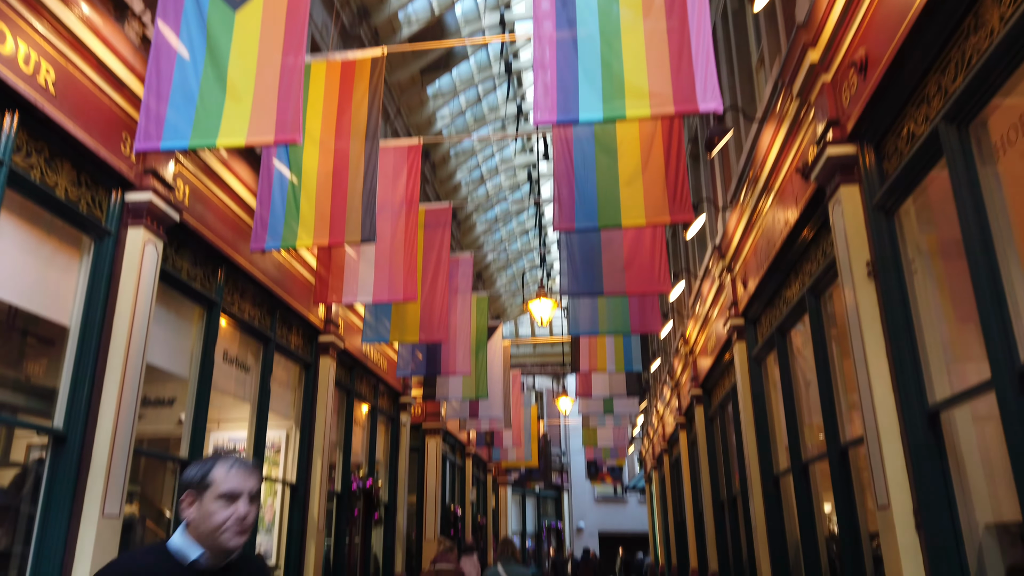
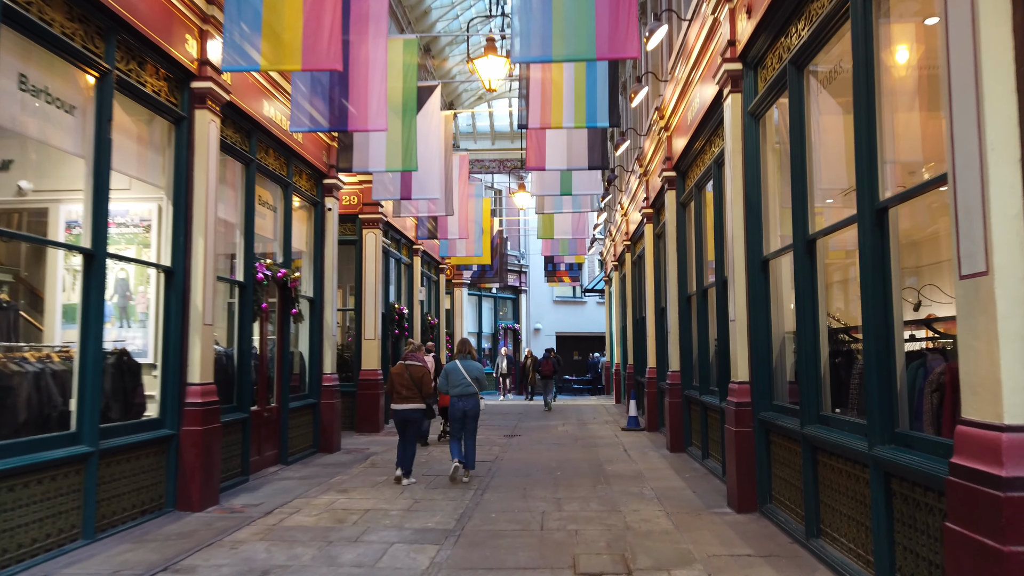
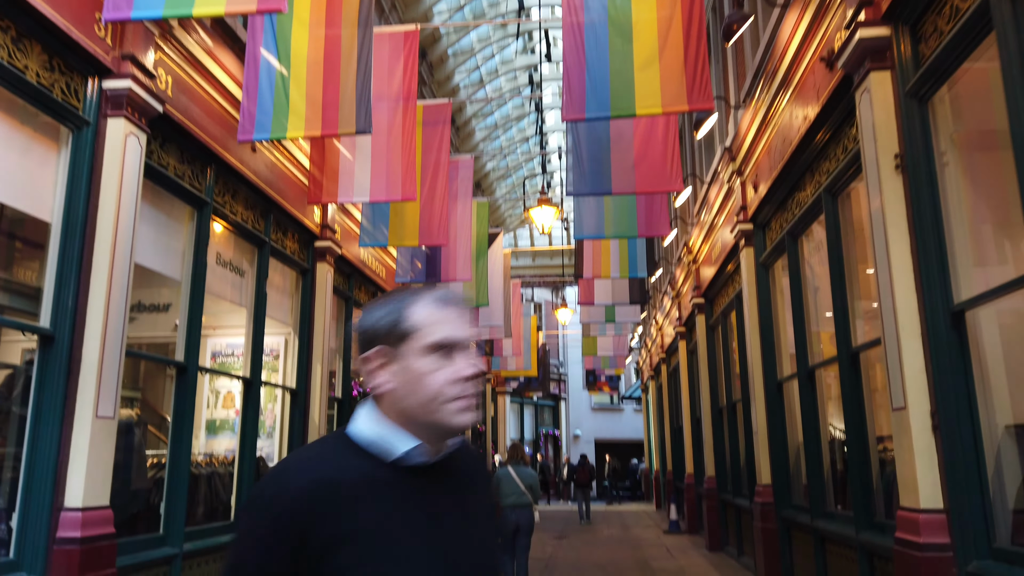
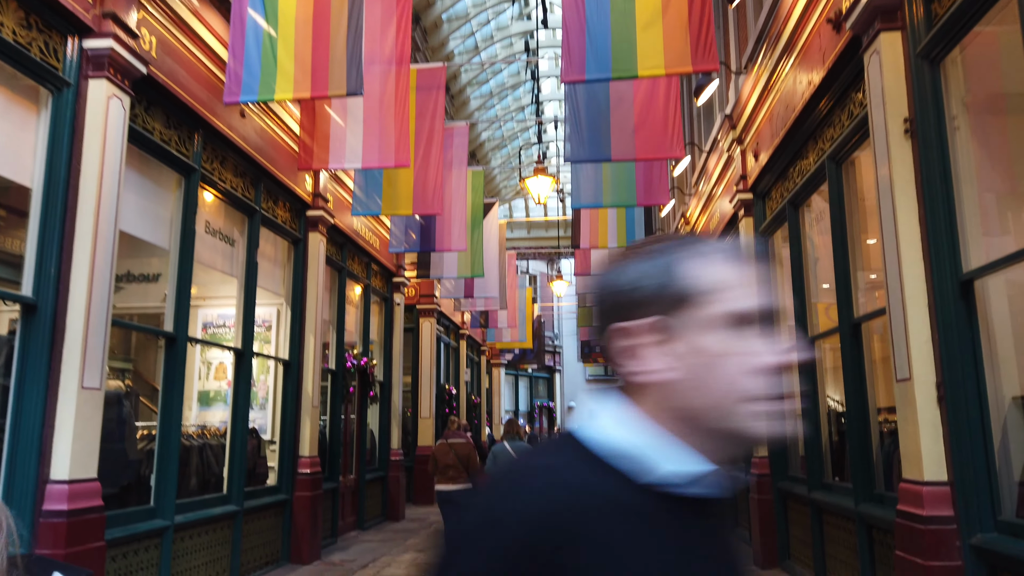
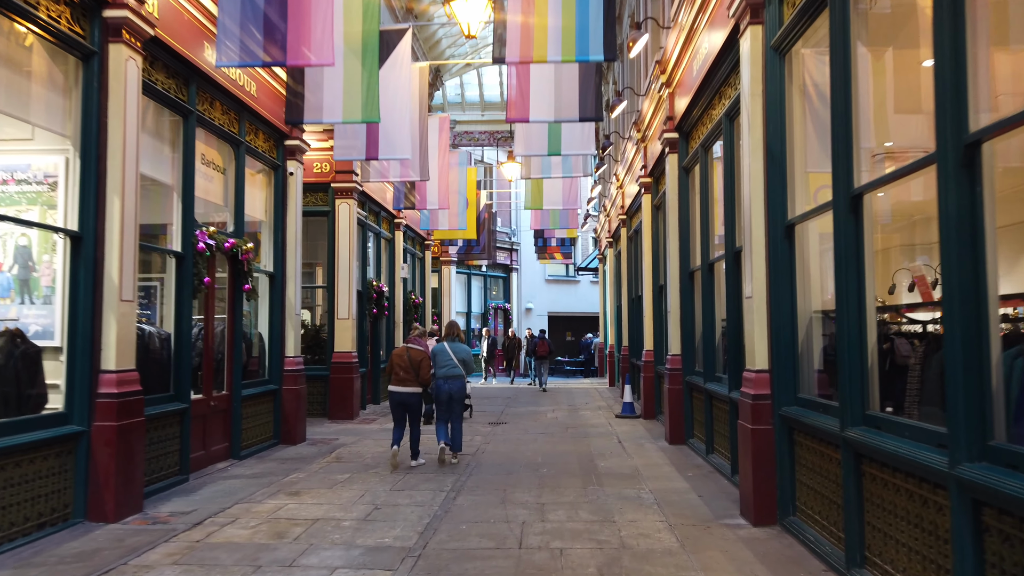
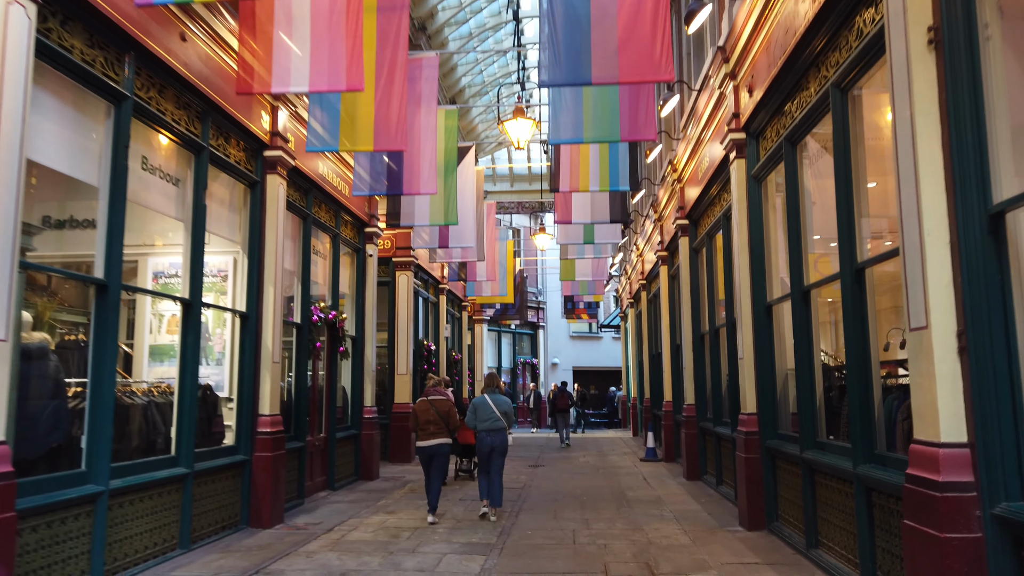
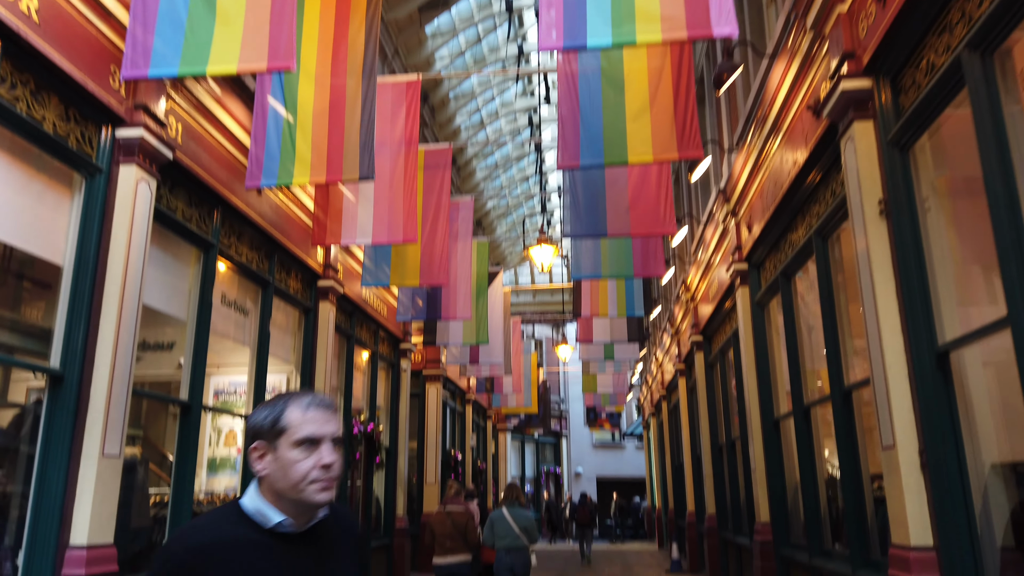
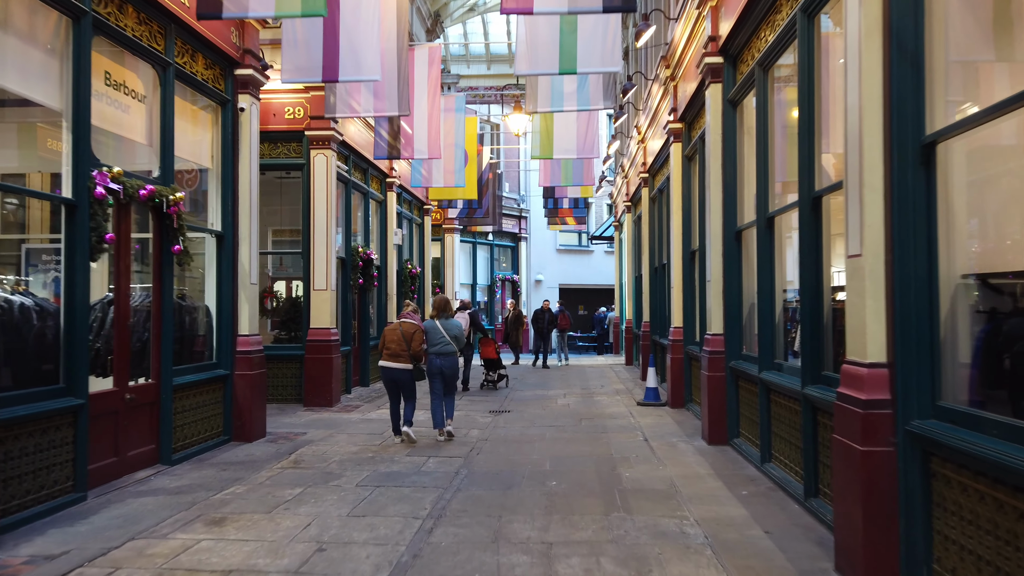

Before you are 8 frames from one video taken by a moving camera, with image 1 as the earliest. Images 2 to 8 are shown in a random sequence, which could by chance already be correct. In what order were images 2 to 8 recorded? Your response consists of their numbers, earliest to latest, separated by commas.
7, 3, 4, 6, 2, 5, 8
